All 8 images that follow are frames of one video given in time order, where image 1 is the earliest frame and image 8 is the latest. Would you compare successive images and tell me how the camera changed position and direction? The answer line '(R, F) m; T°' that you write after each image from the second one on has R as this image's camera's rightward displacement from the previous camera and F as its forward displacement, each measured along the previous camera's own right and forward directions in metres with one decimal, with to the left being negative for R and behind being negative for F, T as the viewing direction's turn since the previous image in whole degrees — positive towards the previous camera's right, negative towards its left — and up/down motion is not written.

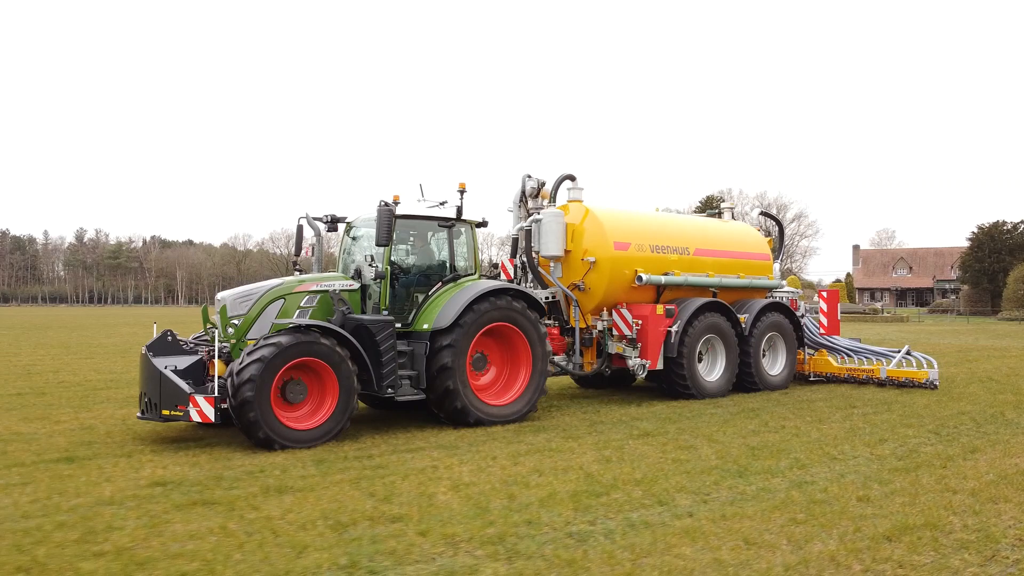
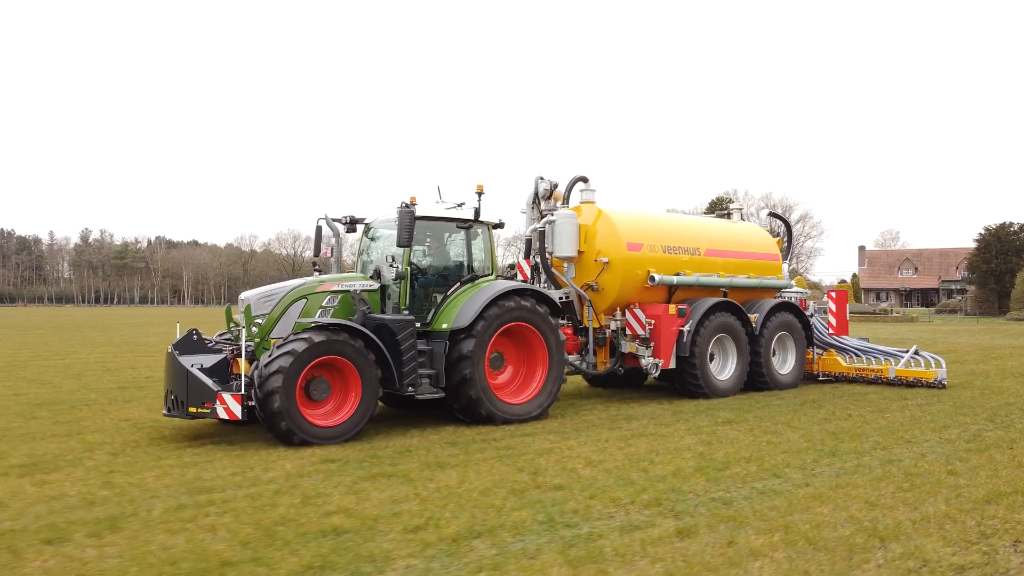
(-0.2, -0.1) m; 0°
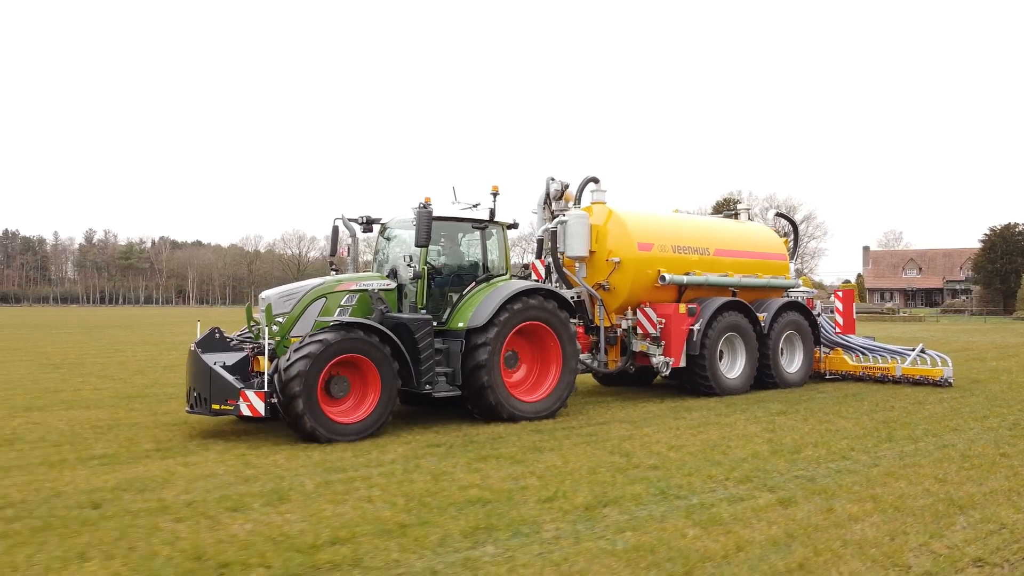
(-0.2, -0.1) m; 0°
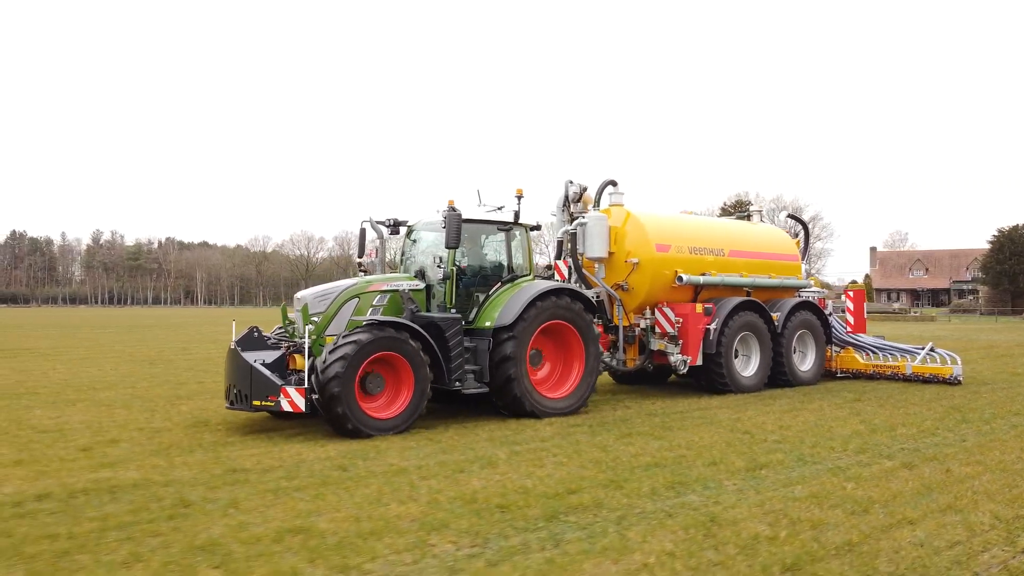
(-0.3, -0.2) m; 0°
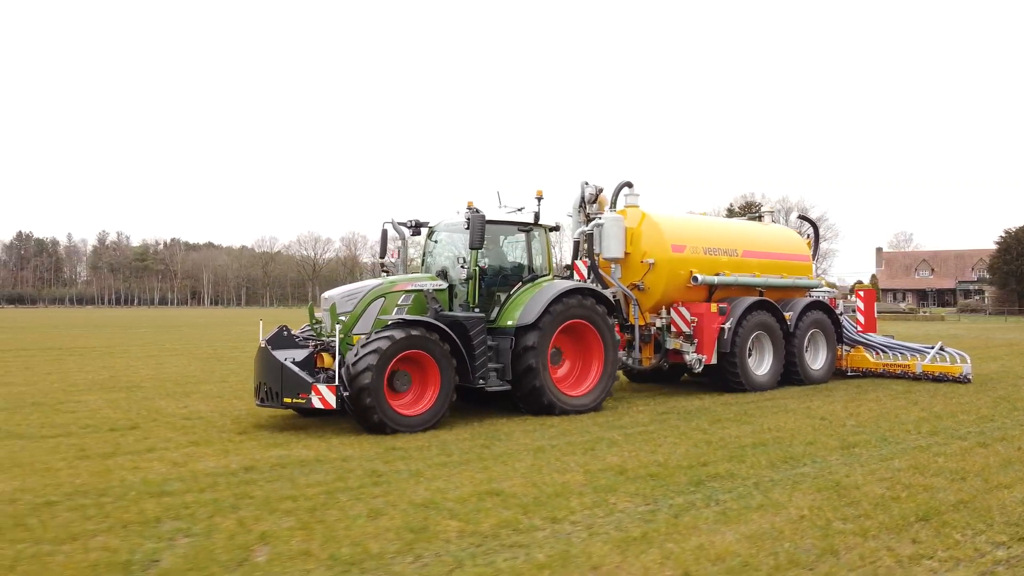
(-0.2, -0.2) m; 0°
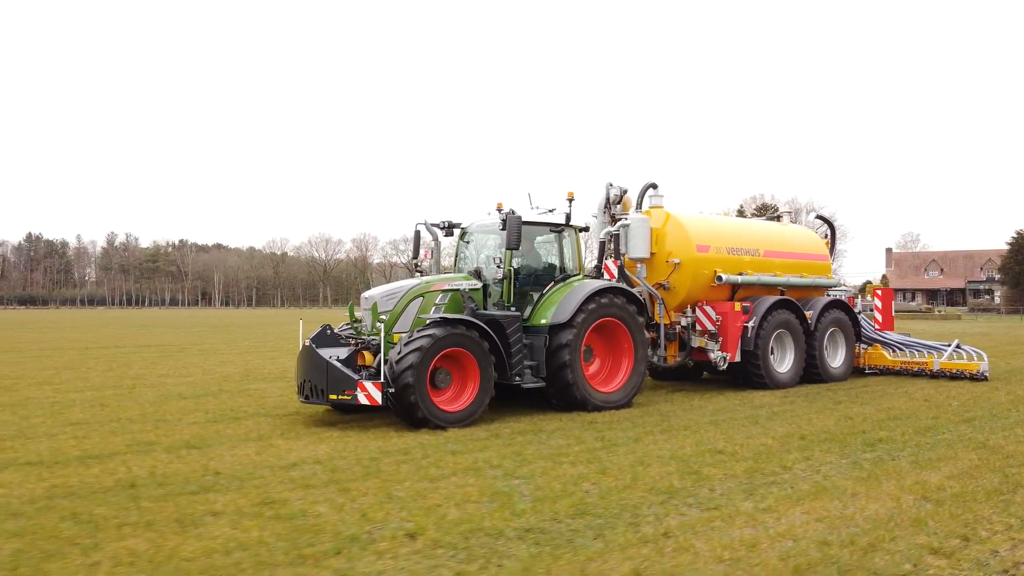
(-0.4, -0.2) m; 0°
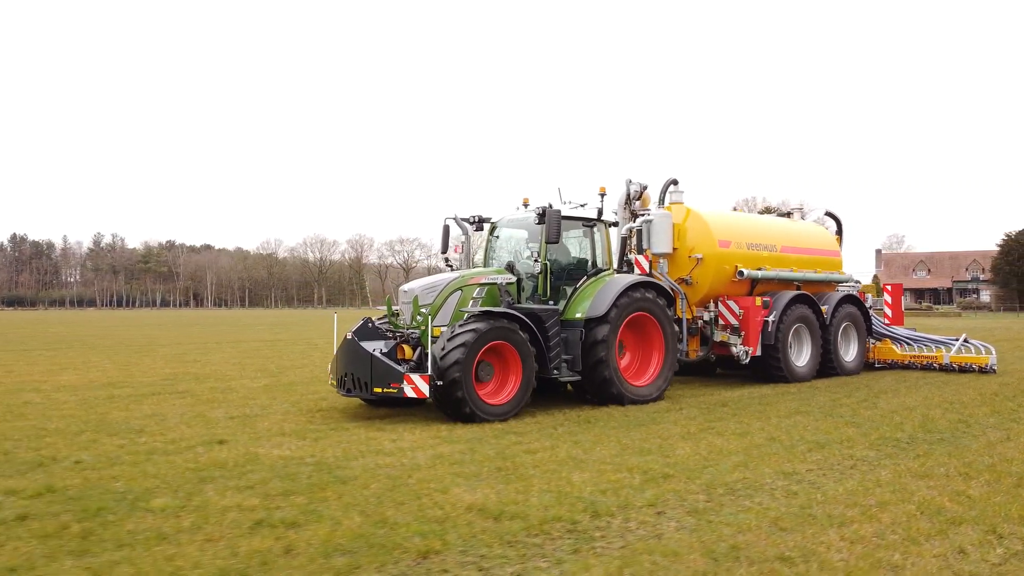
(-0.6, -0.1) m; +1°
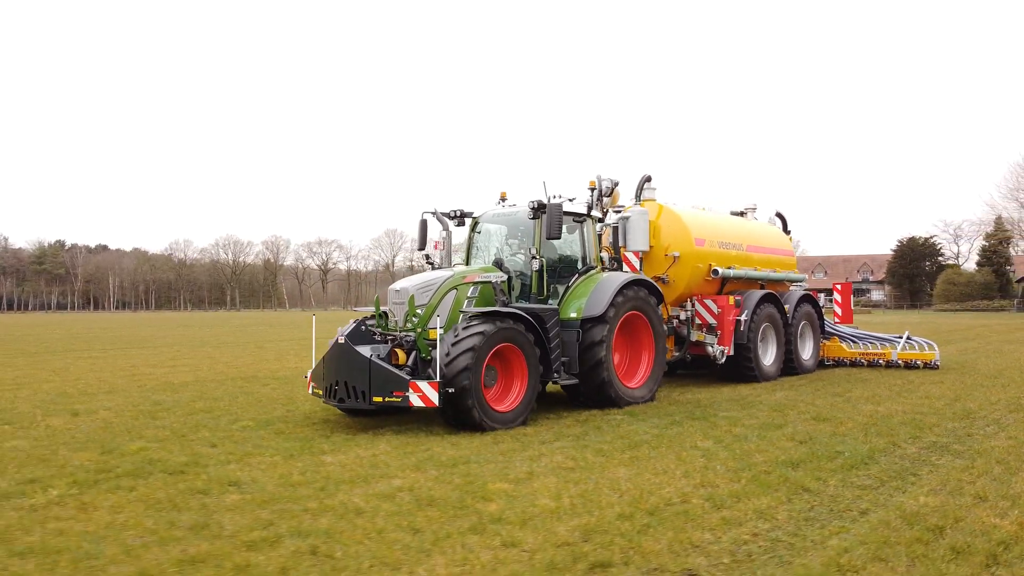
(-0.9, +0.6) m; +7°
